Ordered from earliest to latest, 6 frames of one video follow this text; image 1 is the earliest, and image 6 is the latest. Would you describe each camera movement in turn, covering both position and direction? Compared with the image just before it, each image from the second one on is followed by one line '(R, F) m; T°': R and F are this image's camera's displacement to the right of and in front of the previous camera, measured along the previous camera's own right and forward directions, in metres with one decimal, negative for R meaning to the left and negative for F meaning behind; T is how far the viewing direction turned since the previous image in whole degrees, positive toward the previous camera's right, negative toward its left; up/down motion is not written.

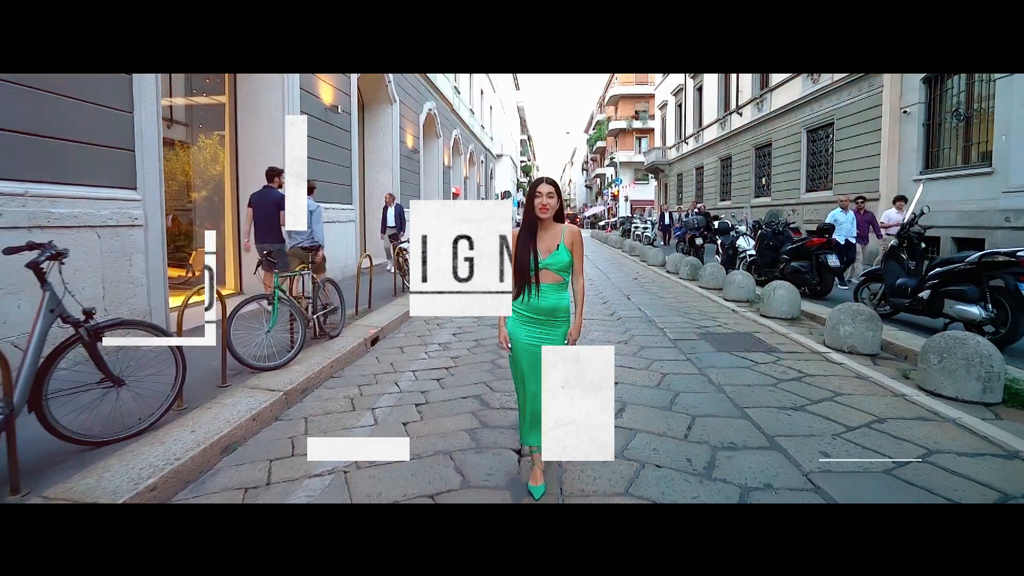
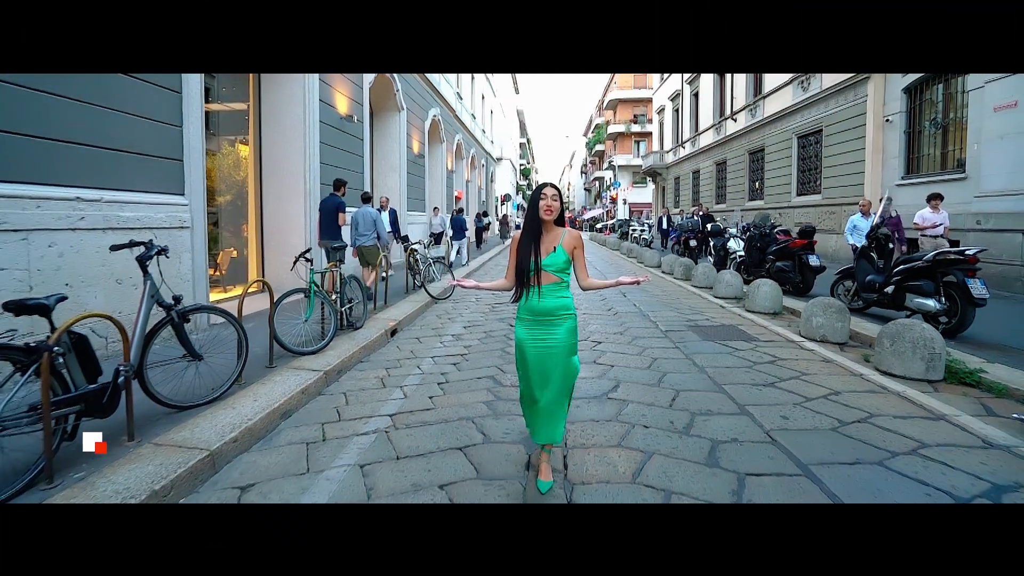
(-0.1, -0.7) m; 0°
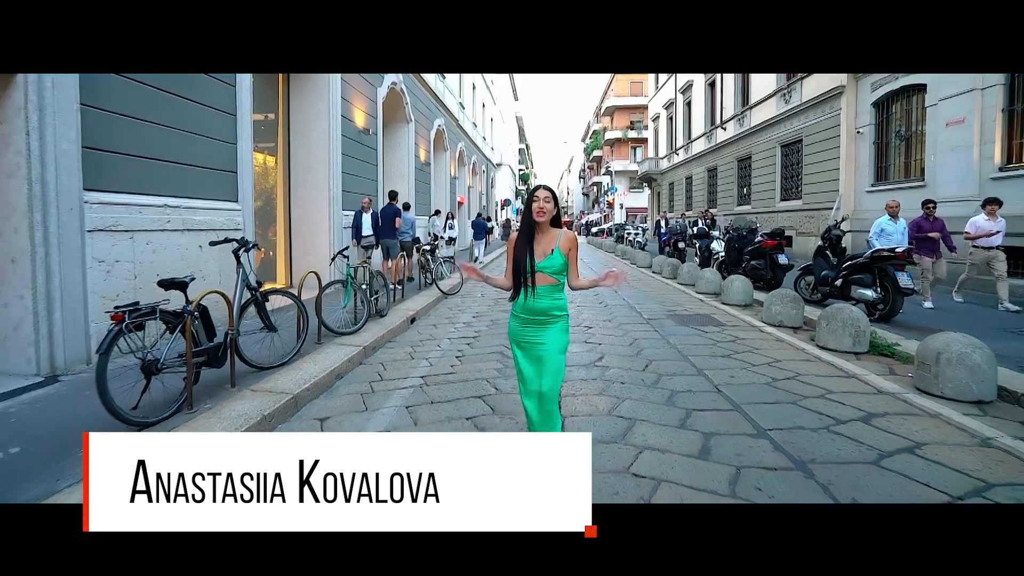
(-0.1, -1.2) m; 0°
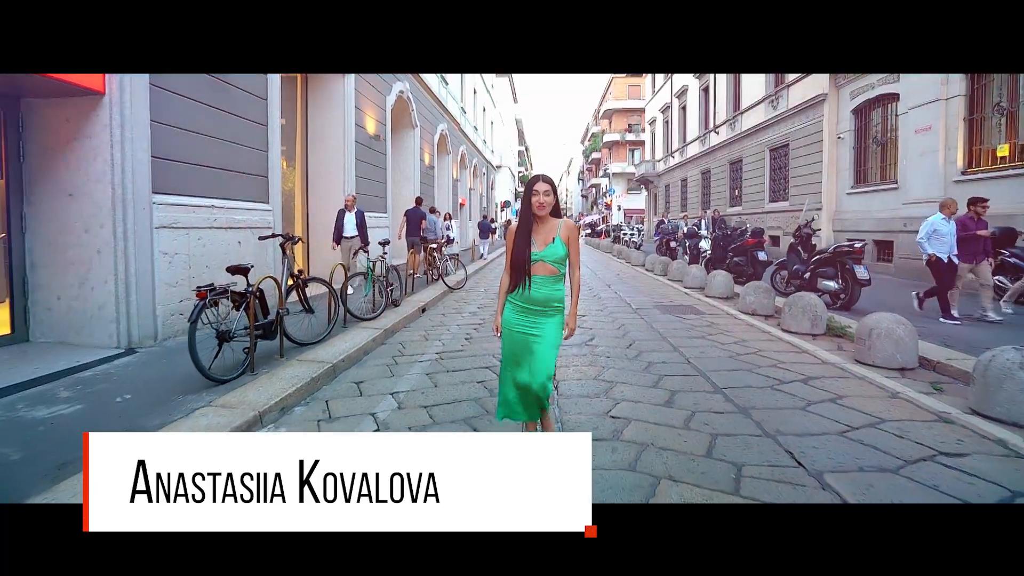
(0.0, -1.0) m; 0°
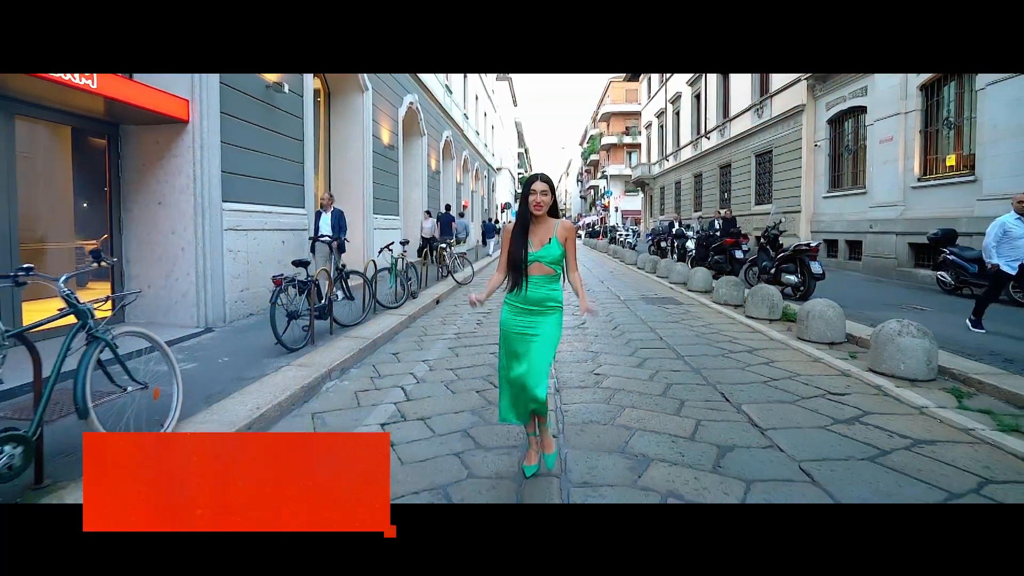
(-0.1, -1.4) m; 0°
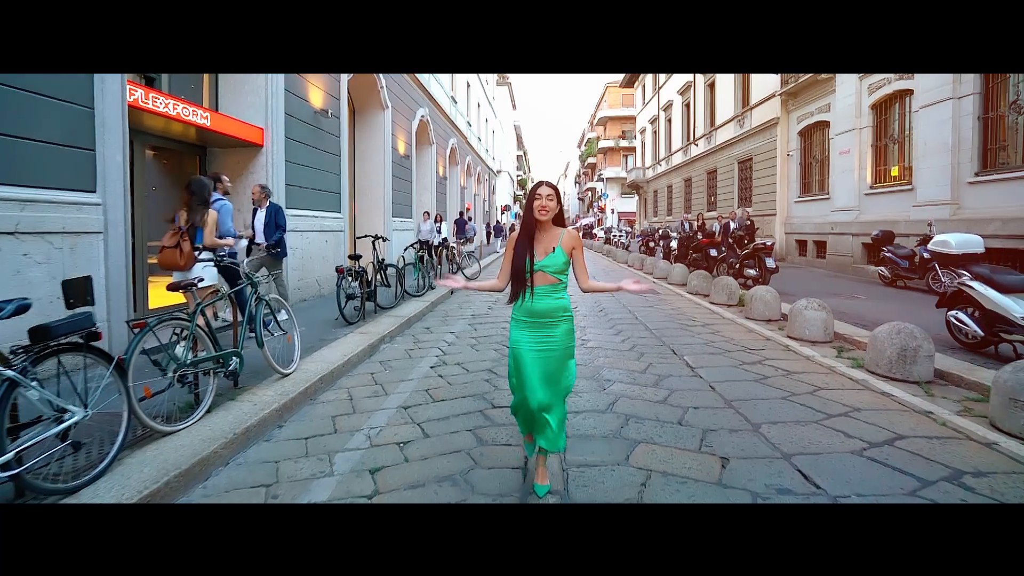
(-0.1, -1.9) m; 0°
